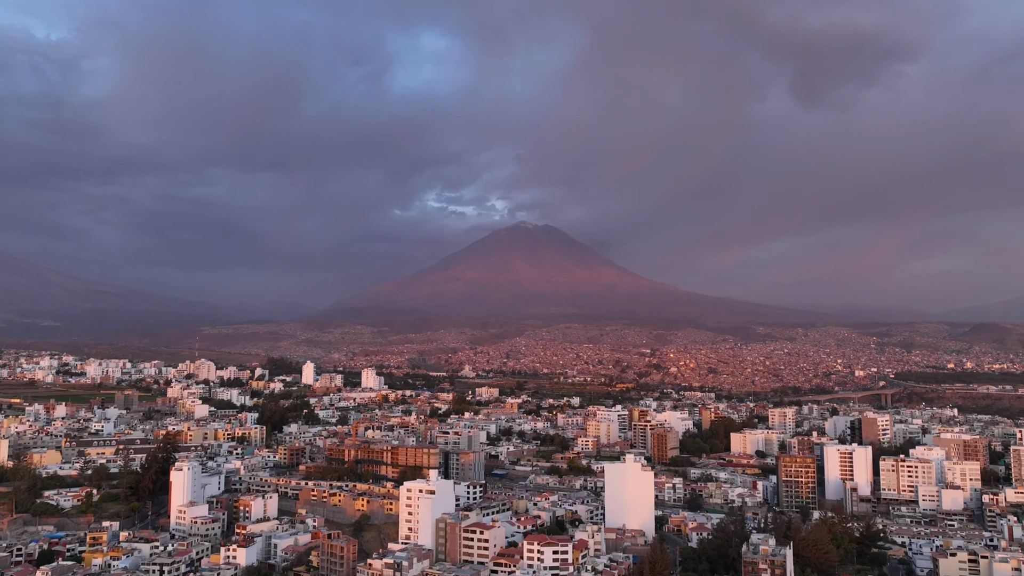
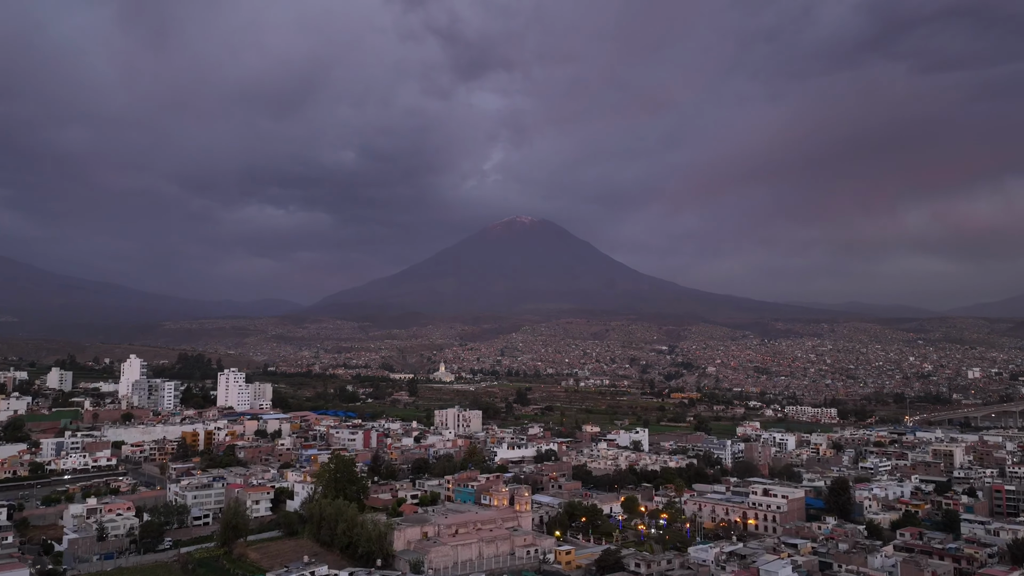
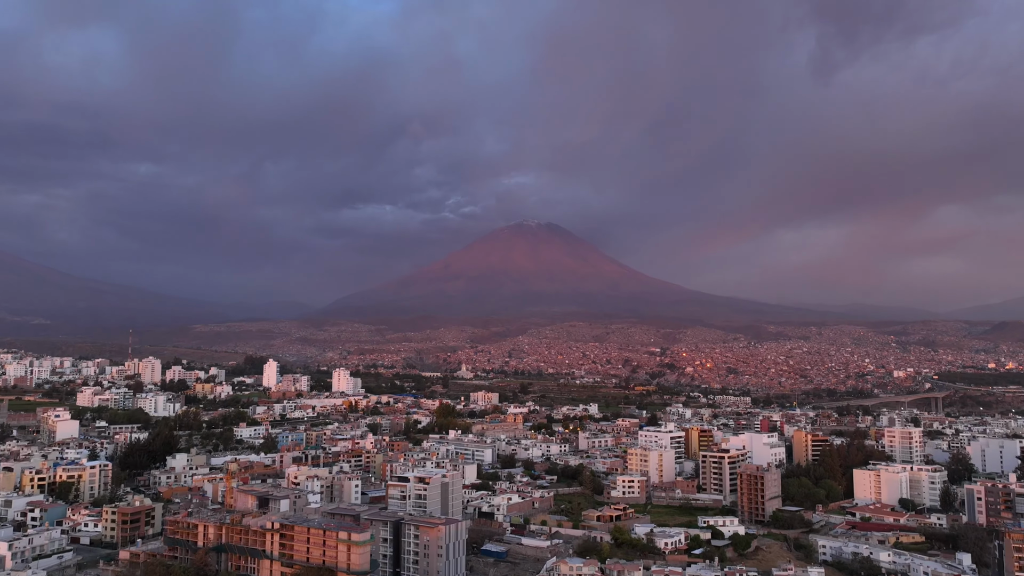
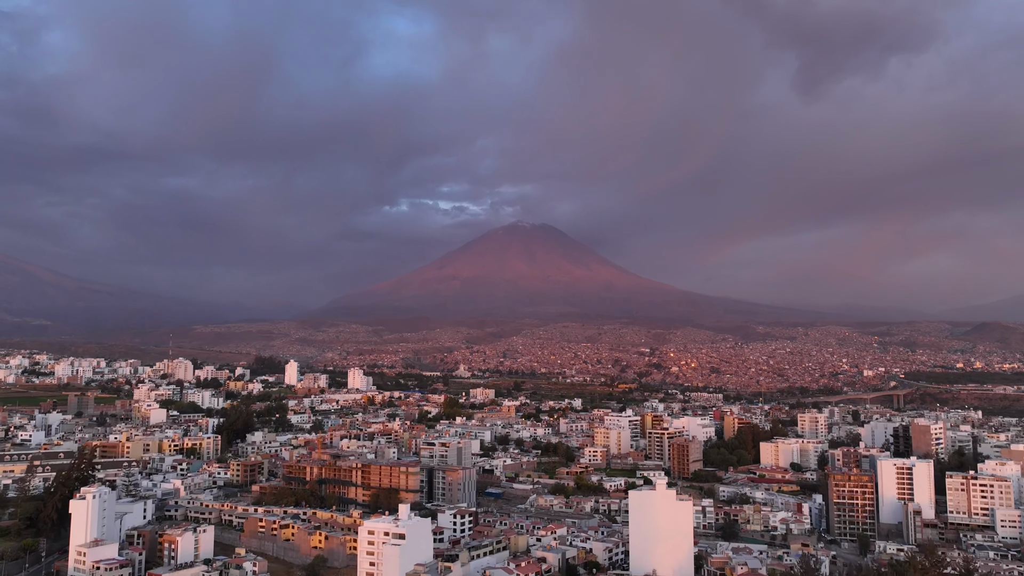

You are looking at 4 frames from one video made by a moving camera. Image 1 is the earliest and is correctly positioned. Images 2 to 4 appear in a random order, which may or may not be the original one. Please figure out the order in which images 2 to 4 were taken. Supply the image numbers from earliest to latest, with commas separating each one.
4, 3, 2
